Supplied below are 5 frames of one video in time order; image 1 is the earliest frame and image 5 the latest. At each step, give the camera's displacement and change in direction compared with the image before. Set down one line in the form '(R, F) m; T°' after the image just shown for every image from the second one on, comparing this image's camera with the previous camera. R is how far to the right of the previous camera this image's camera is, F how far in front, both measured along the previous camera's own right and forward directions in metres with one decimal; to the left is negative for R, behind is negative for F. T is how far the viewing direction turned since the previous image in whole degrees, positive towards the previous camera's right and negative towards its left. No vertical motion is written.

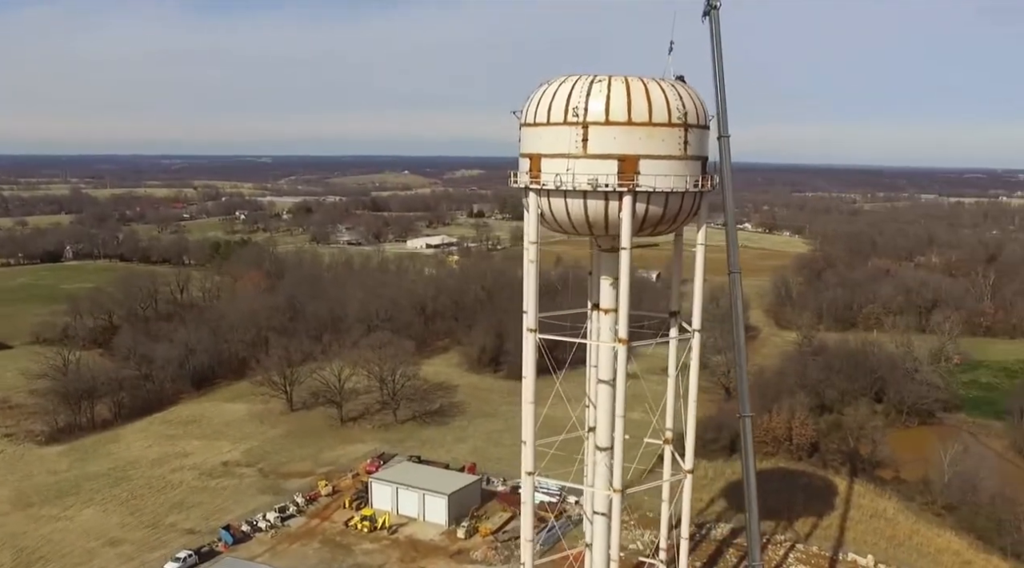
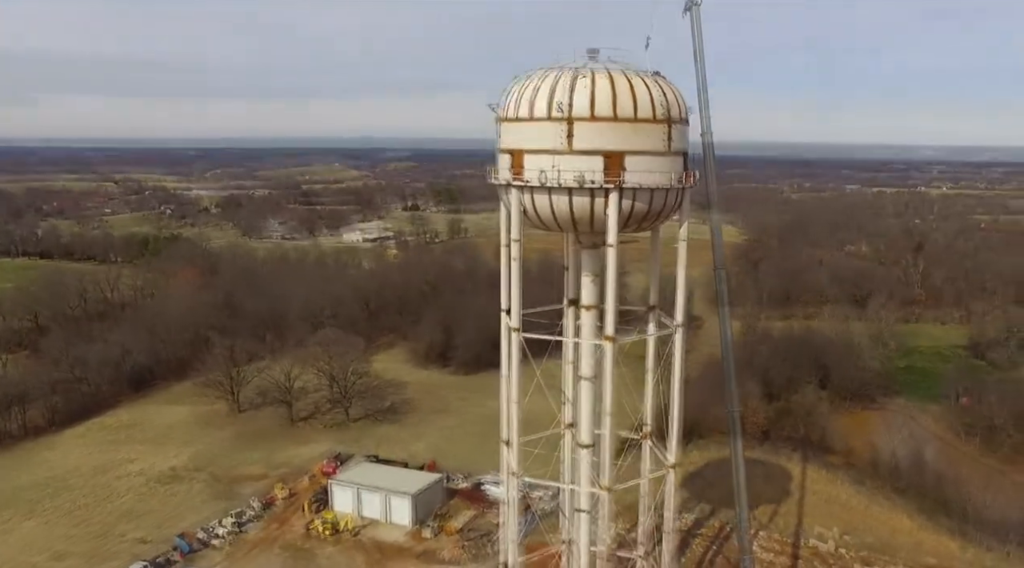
(-1.7, +0.4) m; +5°
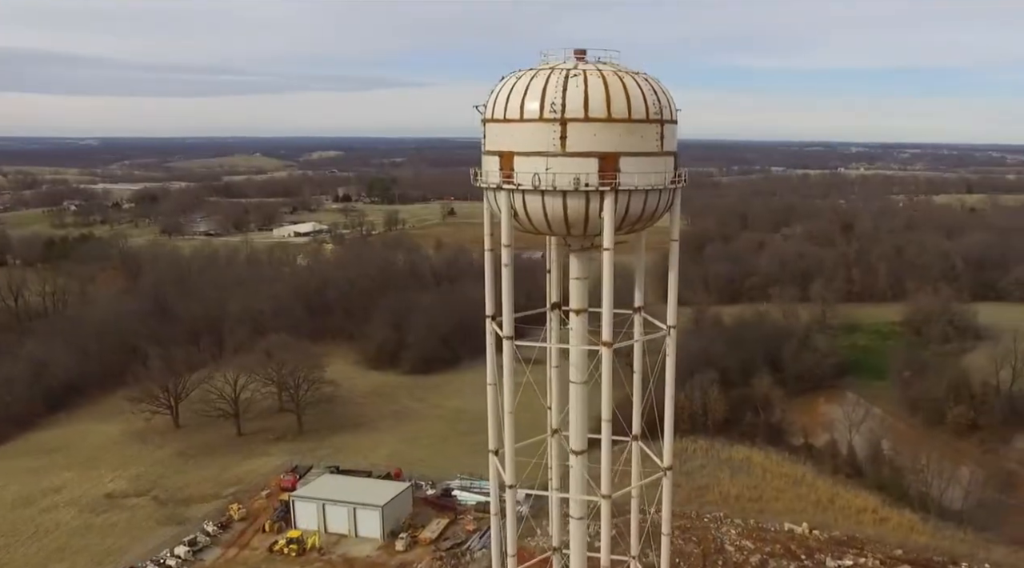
(-1.9, +1.1) m; +5°
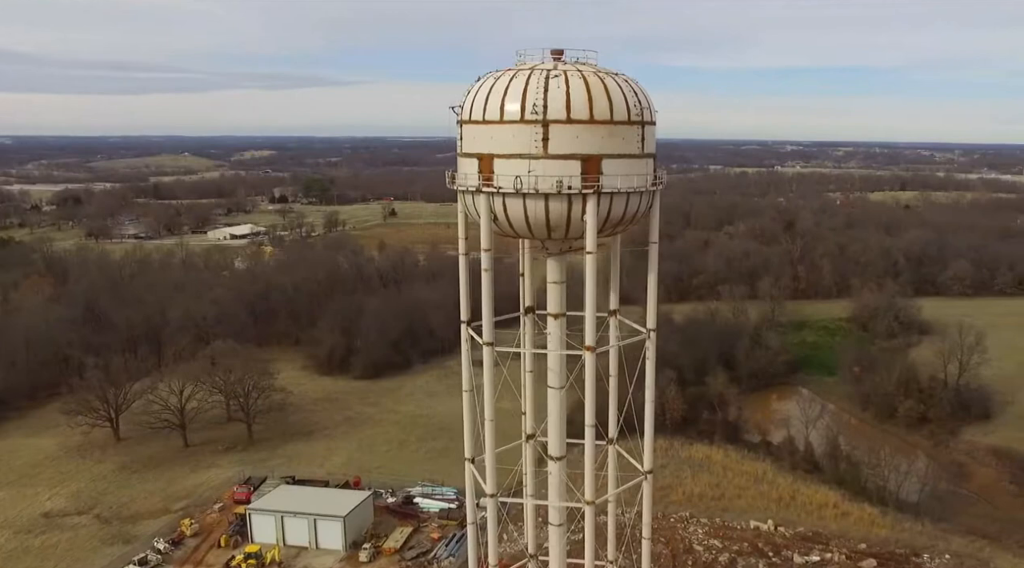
(-1.3, +0.6) m; +5°
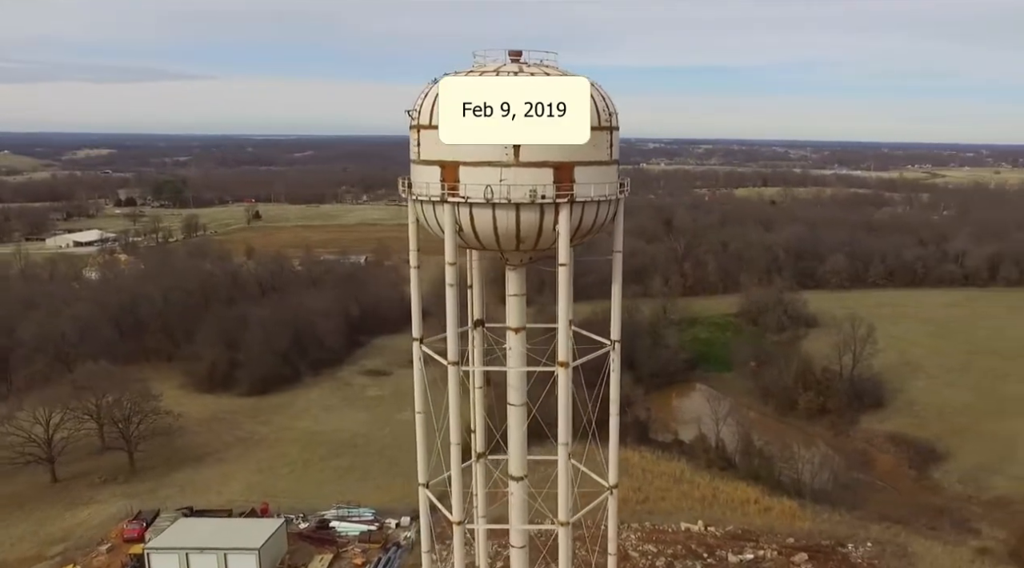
(-3.0, +1.9) m; +10°
